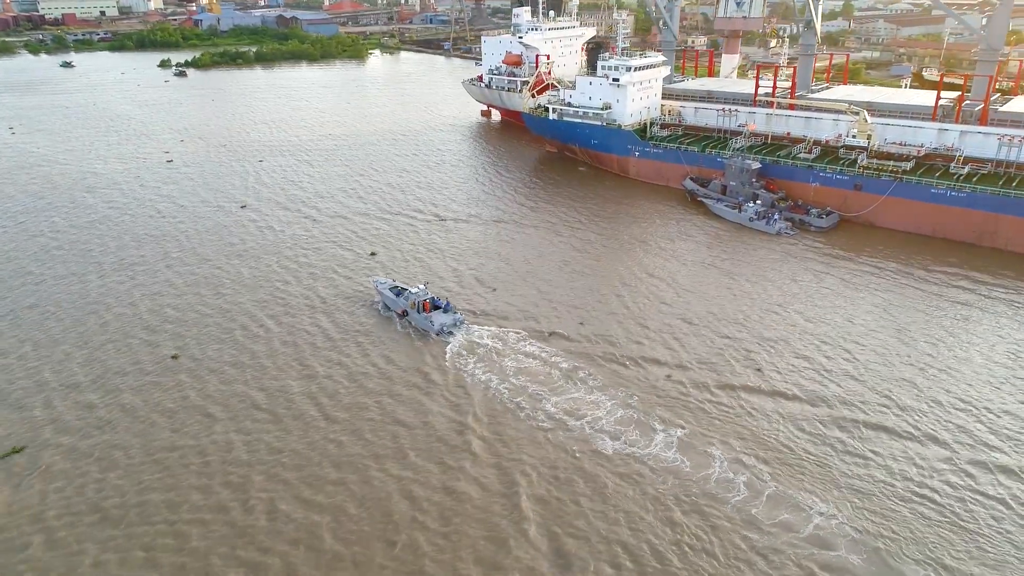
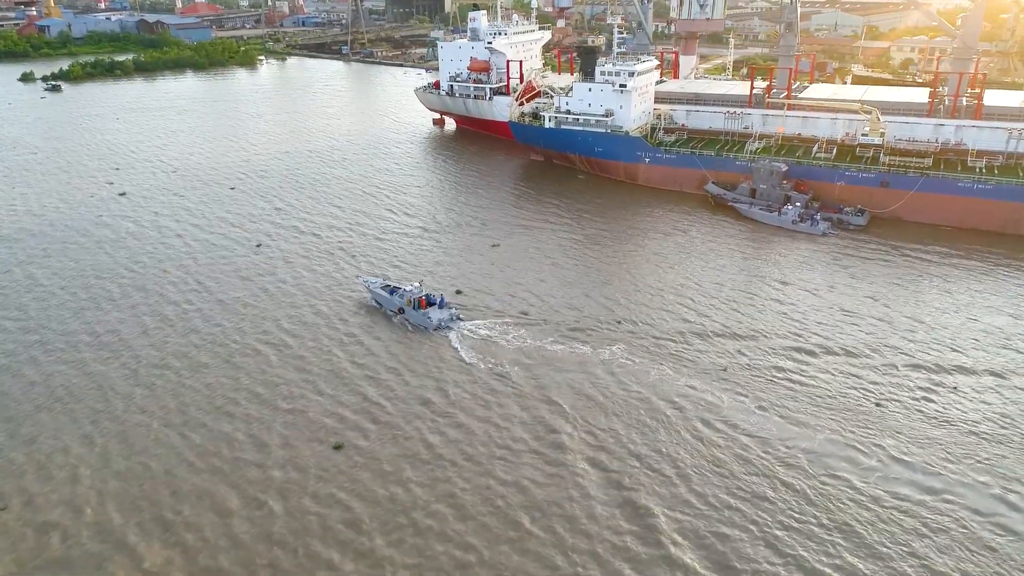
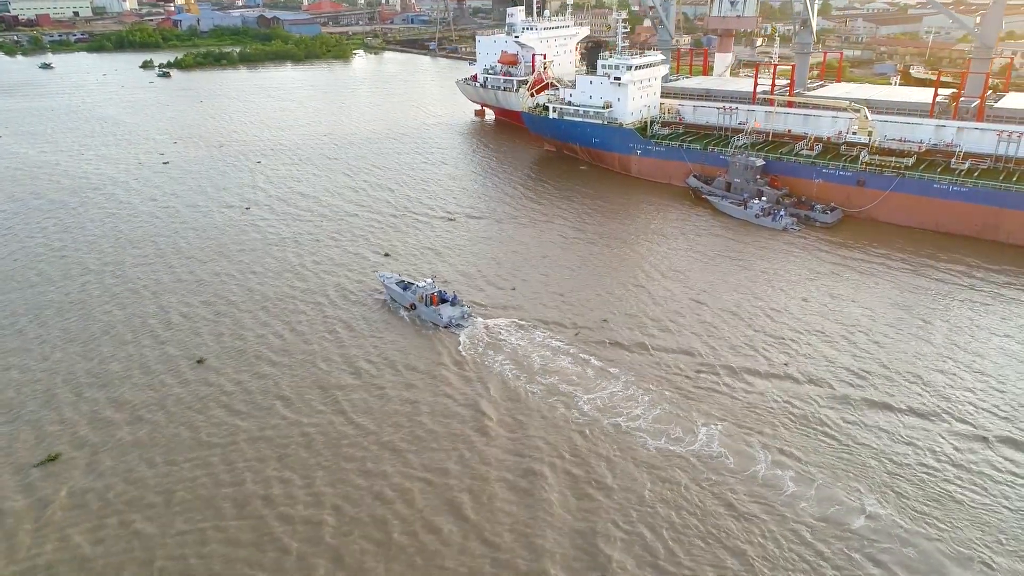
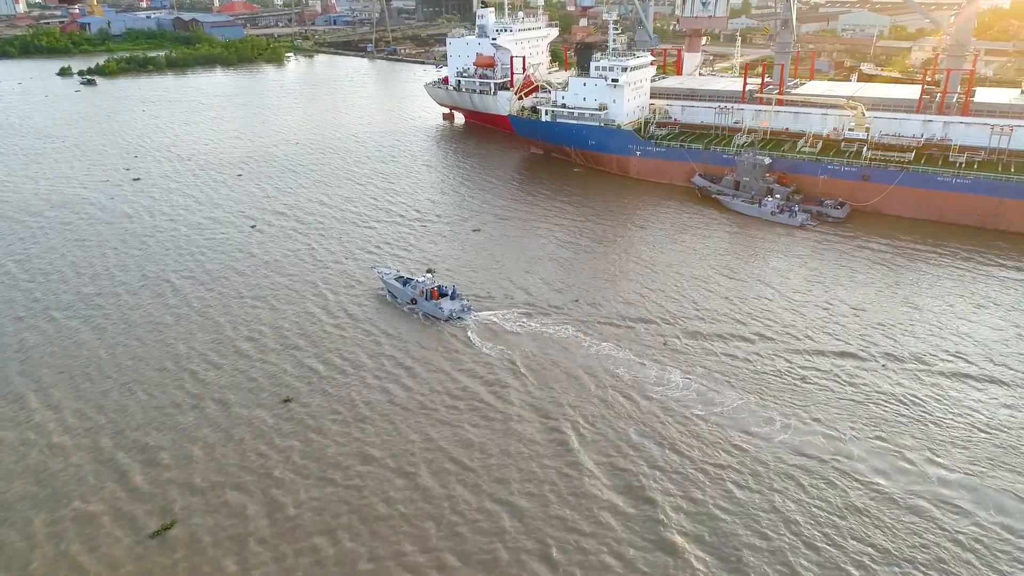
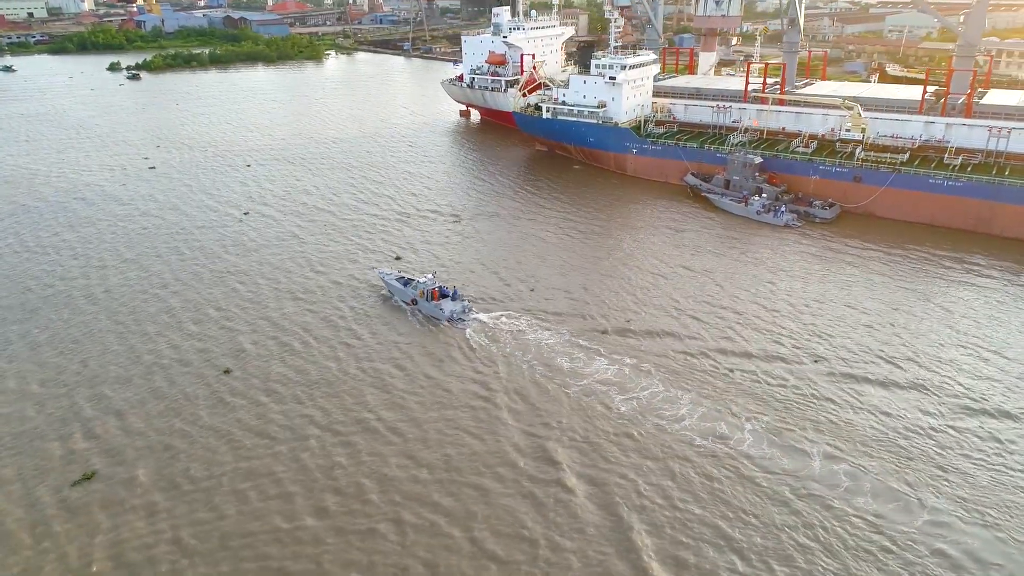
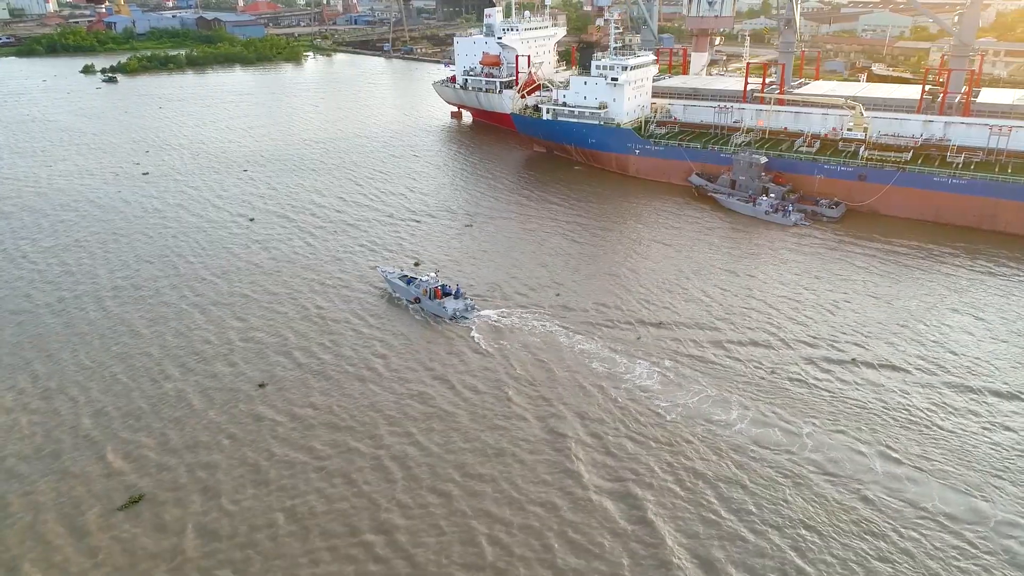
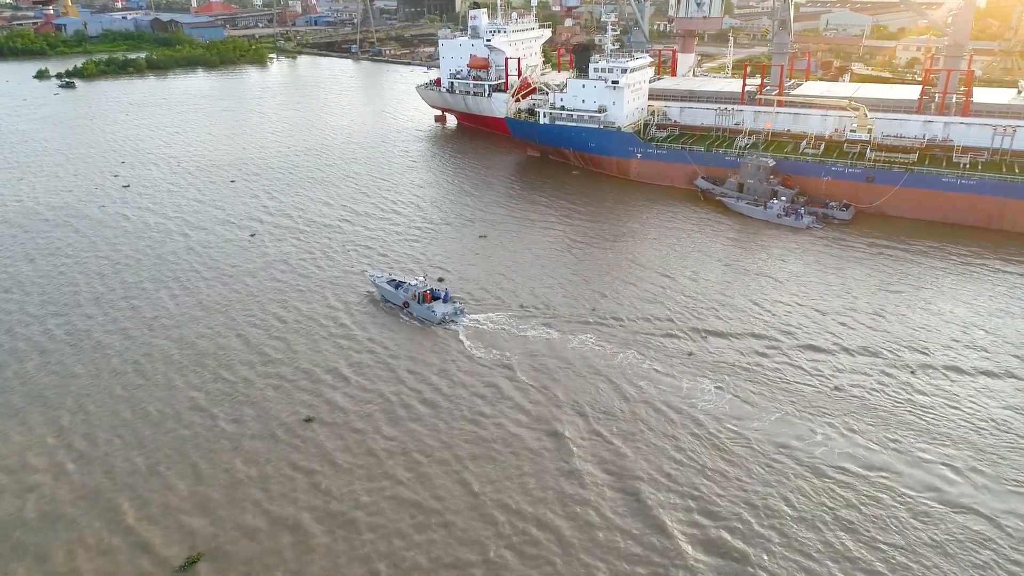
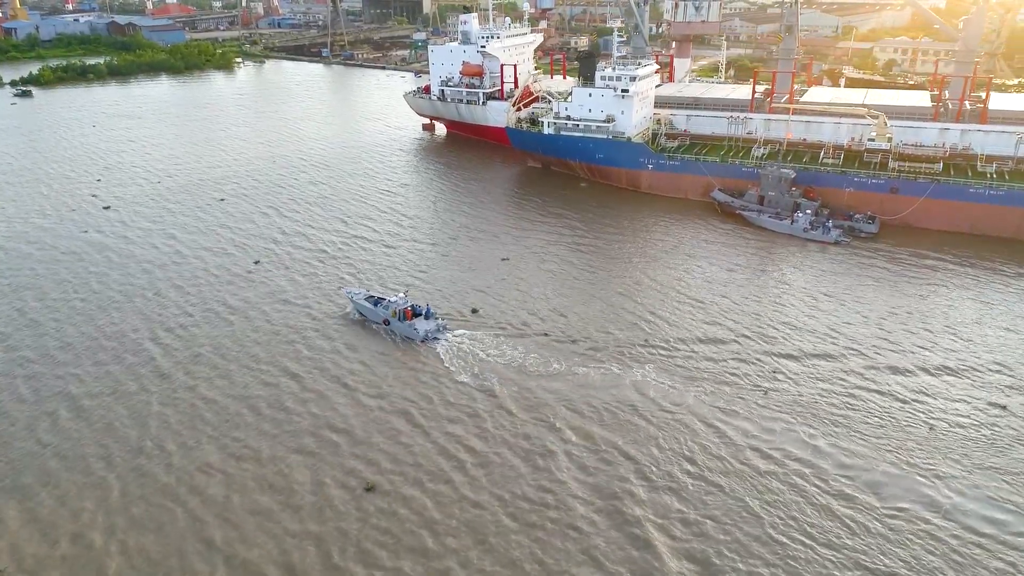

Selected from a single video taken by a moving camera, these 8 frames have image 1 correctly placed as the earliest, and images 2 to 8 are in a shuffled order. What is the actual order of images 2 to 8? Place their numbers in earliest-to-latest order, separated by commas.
3, 5, 6, 4, 7, 2, 8
